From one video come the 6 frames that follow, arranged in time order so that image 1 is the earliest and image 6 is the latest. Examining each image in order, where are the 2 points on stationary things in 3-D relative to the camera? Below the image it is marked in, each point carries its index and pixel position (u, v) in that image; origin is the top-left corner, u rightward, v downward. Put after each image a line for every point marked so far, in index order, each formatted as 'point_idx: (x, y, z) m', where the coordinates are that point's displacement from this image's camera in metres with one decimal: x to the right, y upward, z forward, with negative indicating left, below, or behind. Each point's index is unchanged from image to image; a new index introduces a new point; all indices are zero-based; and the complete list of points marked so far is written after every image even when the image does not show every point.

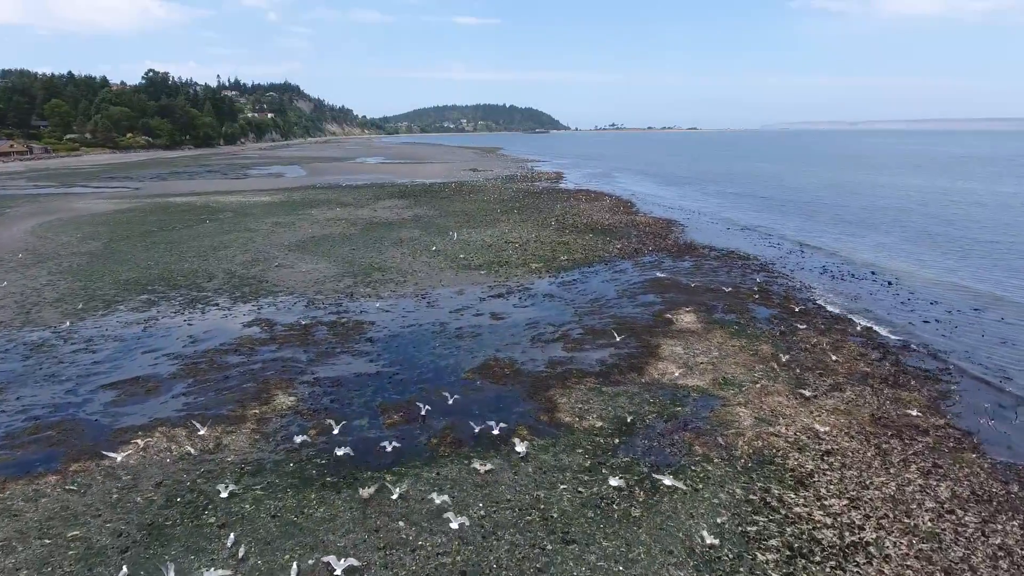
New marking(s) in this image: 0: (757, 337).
0: (+5.2, -1.1, +14.2) m
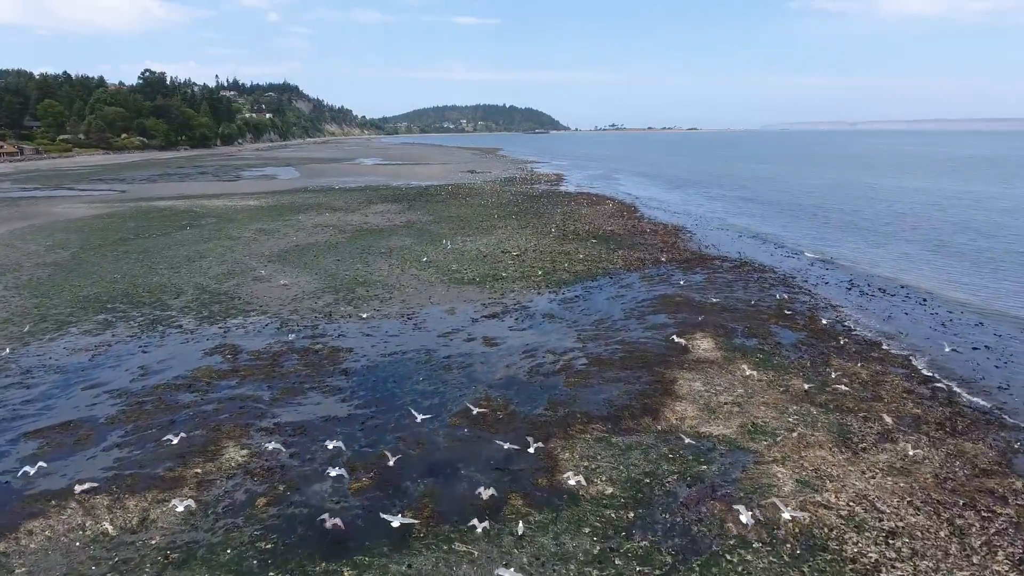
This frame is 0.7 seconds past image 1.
0: (+5.1, -1.5, +12.5) m
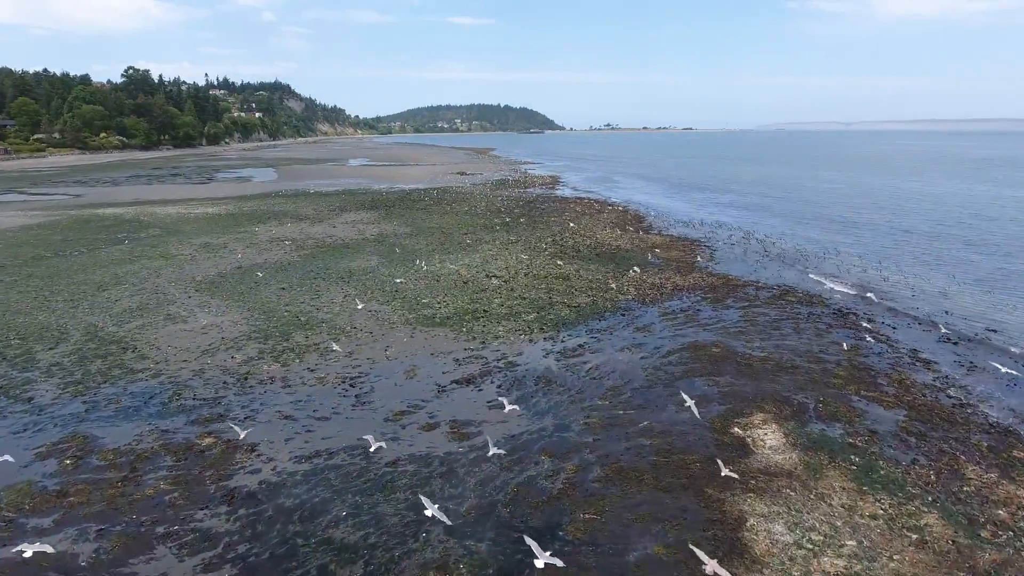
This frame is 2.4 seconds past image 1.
0: (+4.8, -2.5, +8.2) m
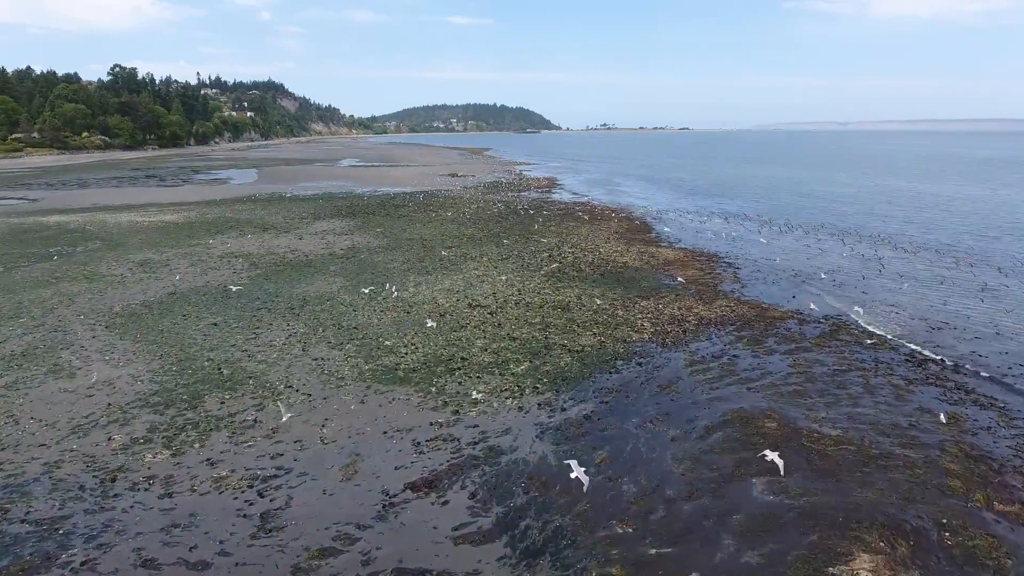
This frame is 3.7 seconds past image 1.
0: (+4.6, -3.3, +4.7) m
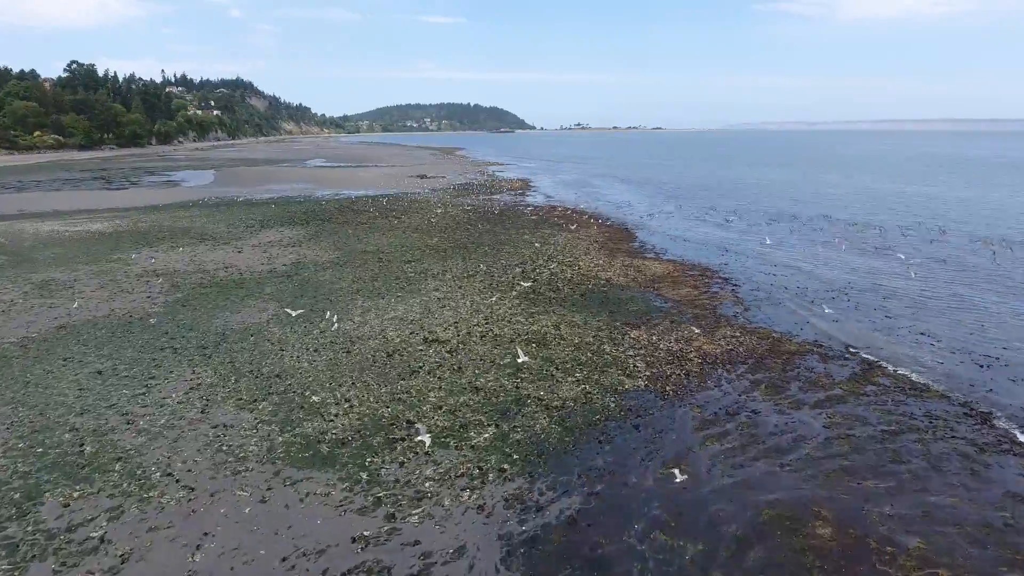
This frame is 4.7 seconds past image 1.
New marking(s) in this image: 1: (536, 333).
0: (+4.3, -3.9, +2.0) m
1: (+0.5, -1.0, +13.8) m
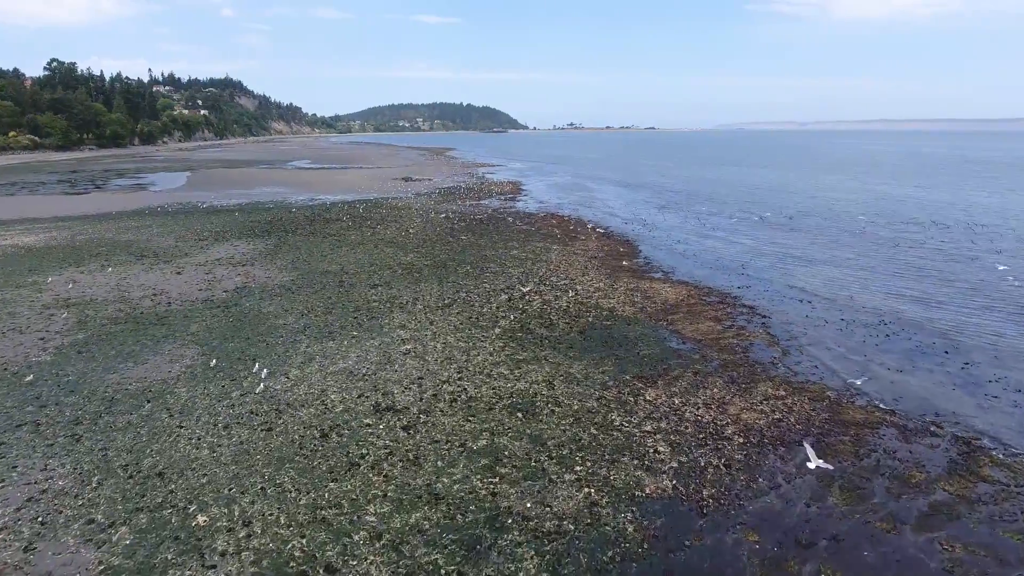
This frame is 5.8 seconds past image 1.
0: (+4.1, -4.6, -1.1) m
1: (+0.2, -1.7, +10.6) m
